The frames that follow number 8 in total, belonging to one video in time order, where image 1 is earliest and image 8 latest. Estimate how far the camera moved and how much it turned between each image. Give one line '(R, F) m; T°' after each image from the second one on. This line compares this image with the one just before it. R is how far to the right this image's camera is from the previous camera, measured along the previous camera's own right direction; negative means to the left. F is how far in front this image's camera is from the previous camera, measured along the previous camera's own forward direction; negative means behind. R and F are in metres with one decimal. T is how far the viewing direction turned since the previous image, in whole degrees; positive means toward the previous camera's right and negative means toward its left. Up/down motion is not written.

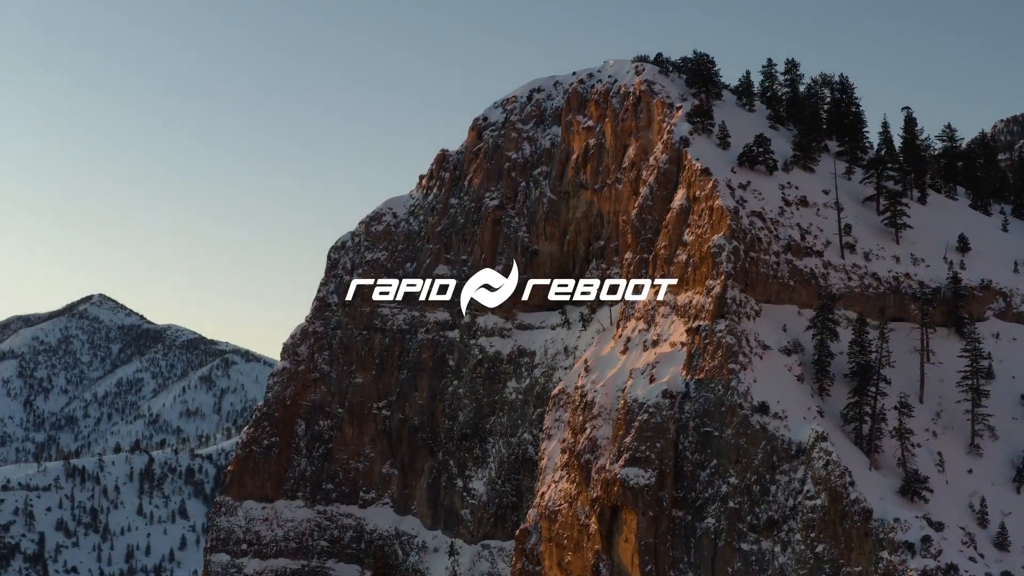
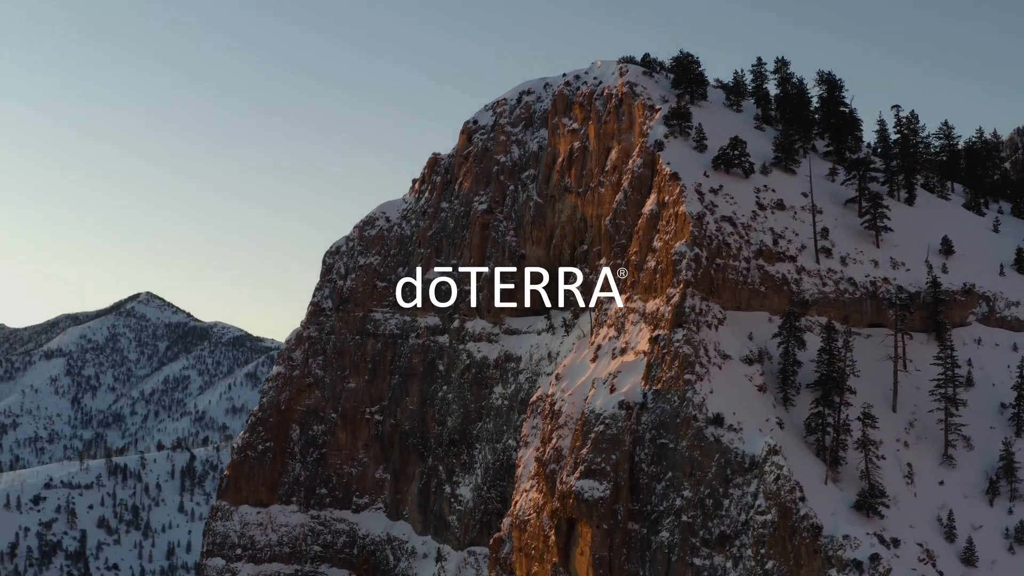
(+4.7, +0.8) m; -2°
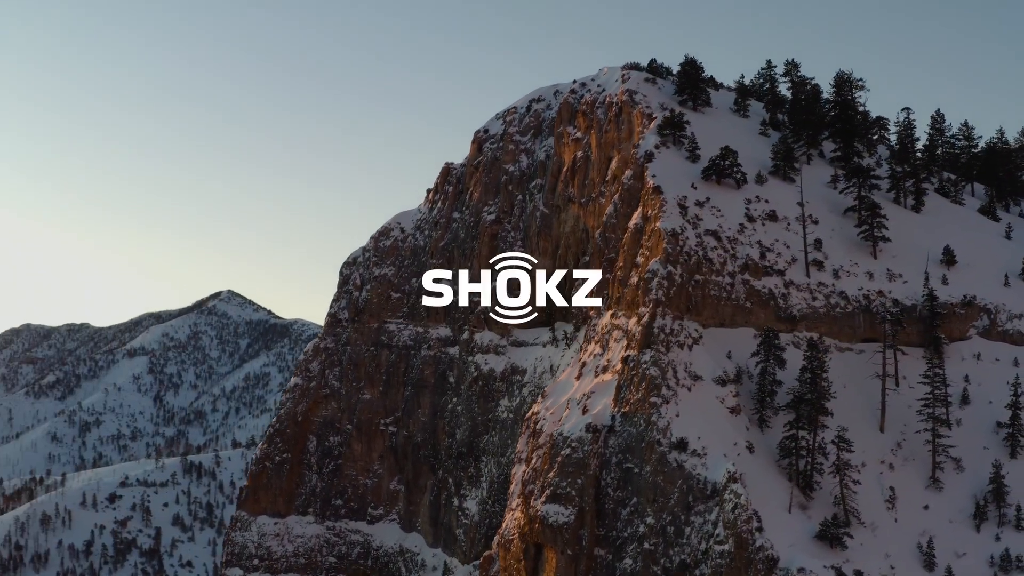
(+5.7, +0.9) m; -4°
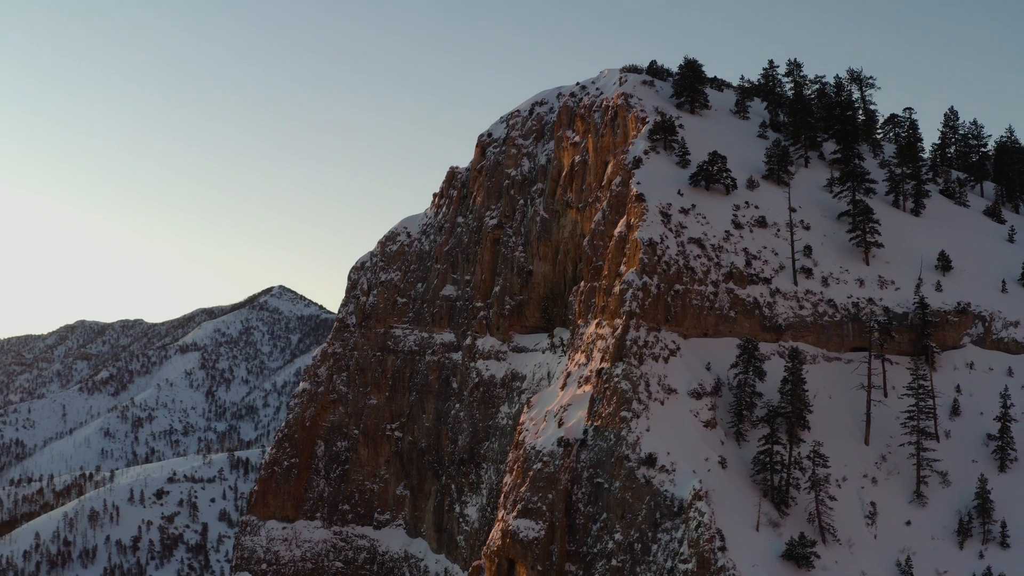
(+4.0, +0.6) m; -2°
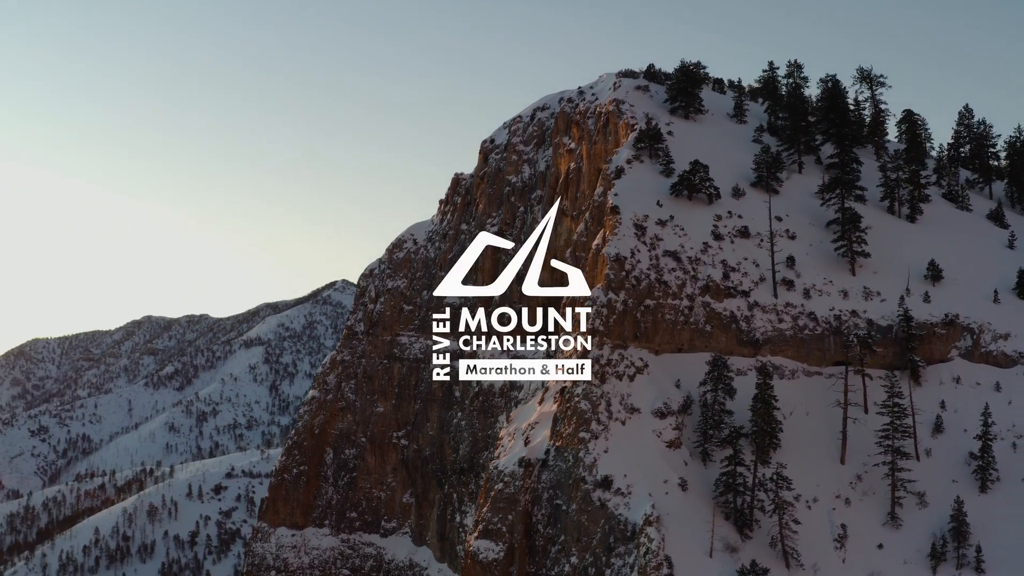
(+5.1, +0.8) m; -3°
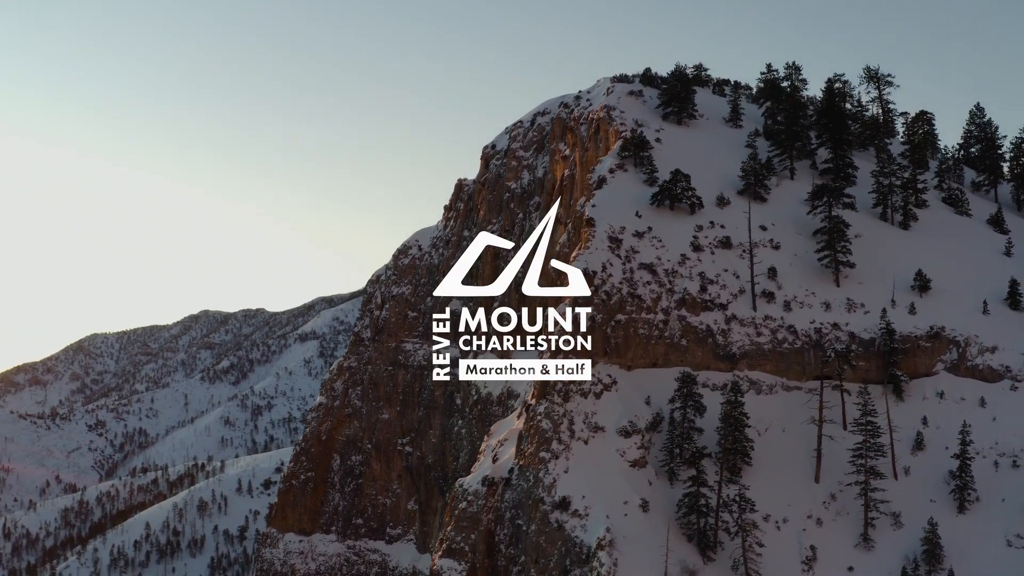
(+4.5, +0.7) m; -3°
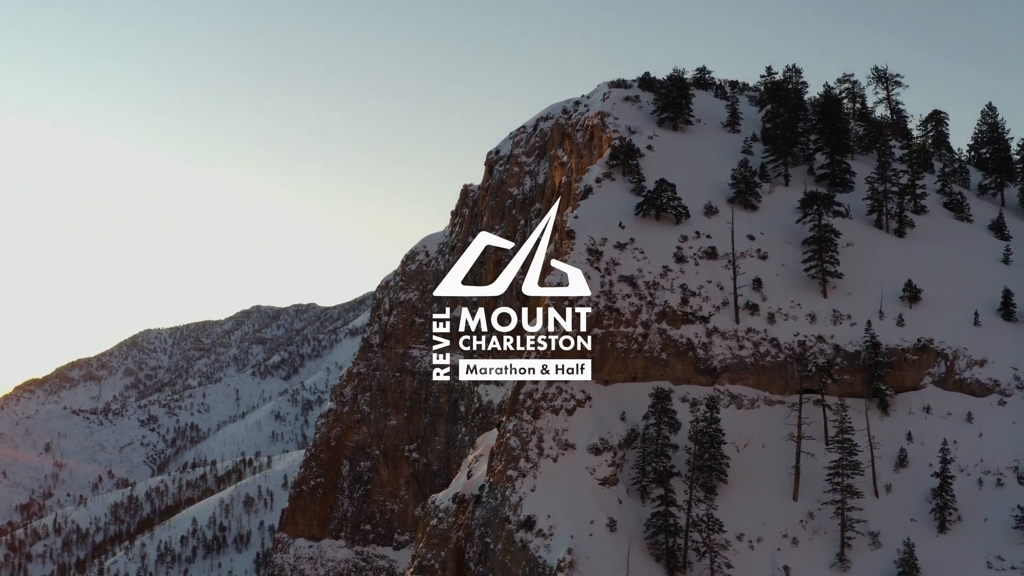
(+3.9, +0.5) m; -2°
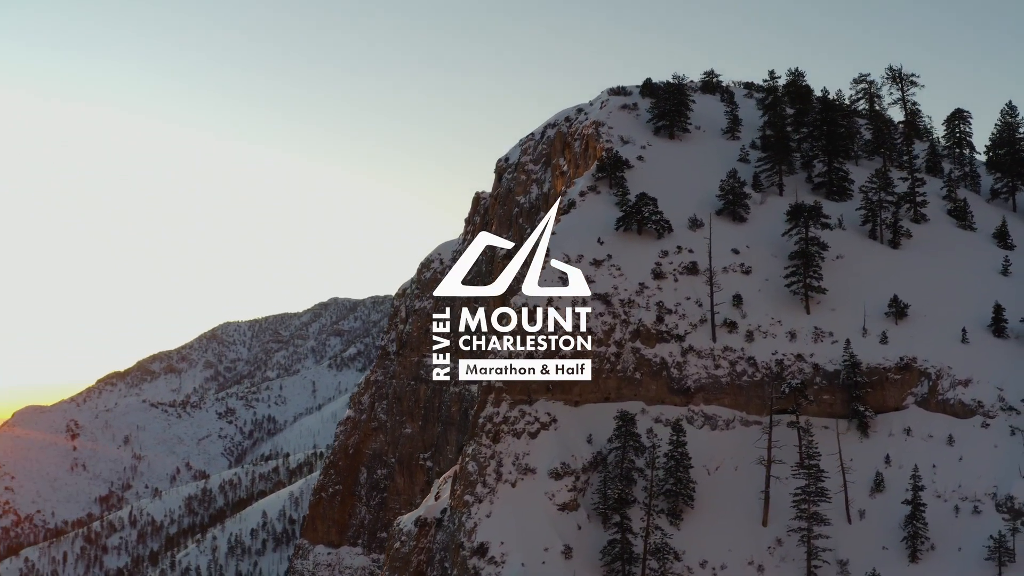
(+5.6, +0.6) m; -4°
